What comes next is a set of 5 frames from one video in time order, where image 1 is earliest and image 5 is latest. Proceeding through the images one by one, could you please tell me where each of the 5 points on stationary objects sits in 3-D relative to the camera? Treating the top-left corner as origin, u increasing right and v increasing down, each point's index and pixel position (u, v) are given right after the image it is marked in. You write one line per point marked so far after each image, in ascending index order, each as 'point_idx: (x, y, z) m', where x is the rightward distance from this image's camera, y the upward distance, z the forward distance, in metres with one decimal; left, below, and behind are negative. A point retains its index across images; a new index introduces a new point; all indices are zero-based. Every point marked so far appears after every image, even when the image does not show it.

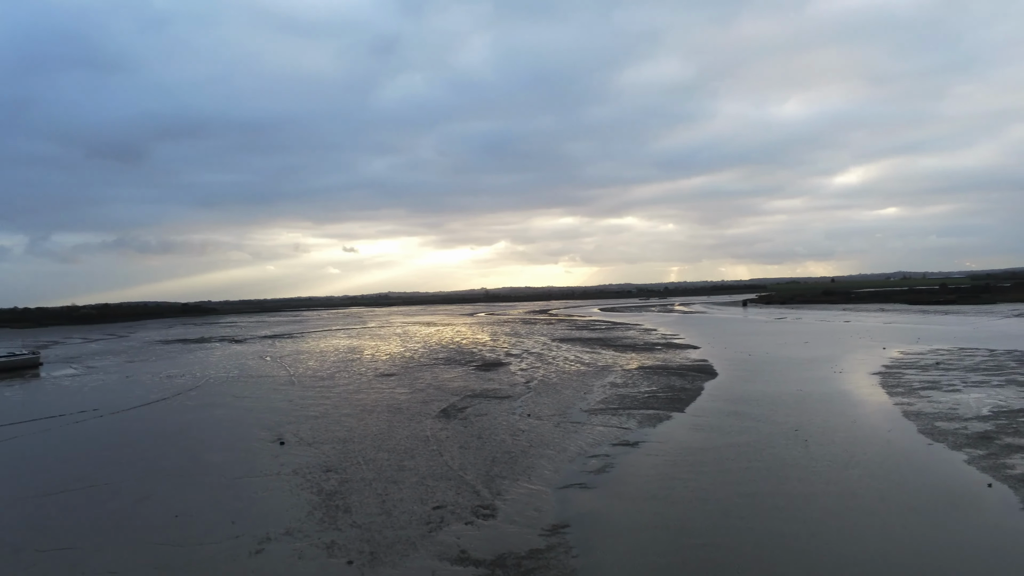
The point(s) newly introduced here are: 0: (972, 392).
0: (+9.9, -2.3, +12.6) m
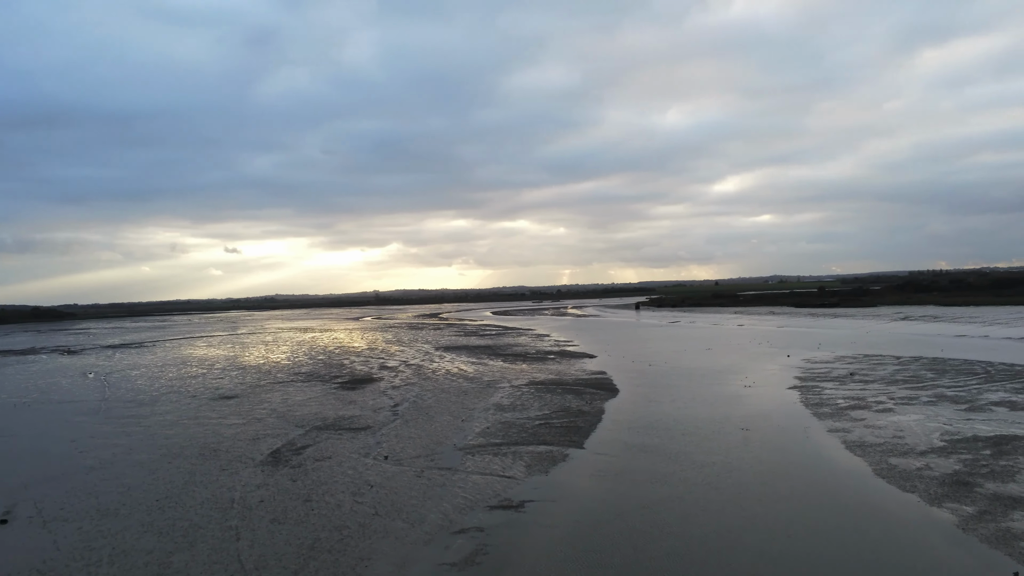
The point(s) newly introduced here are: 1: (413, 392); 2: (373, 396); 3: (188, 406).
0: (+7.3, -2.3, +10.8) m
1: (-2.9, -3.0, +17.1) m
2: (-4.0, -3.1, +16.9) m
3: (-10.0, -3.7, +18.0) m
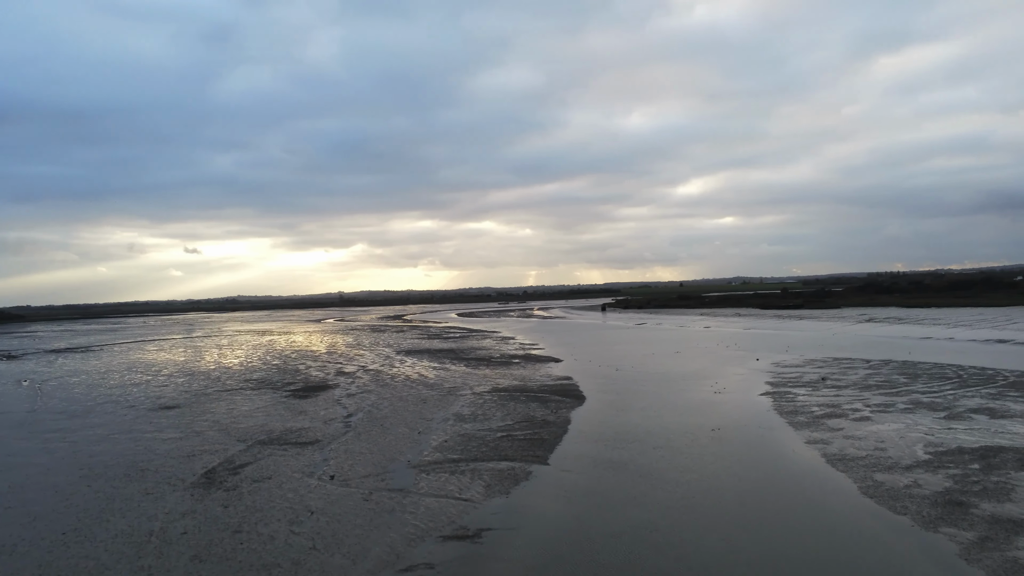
0: (+6.6, -2.4, +10.4) m
1: (-3.9, -3.1, +16.1) m
2: (-5.0, -3.1, +15.8) m
3: (-11.0, -3.7, +16.6) m
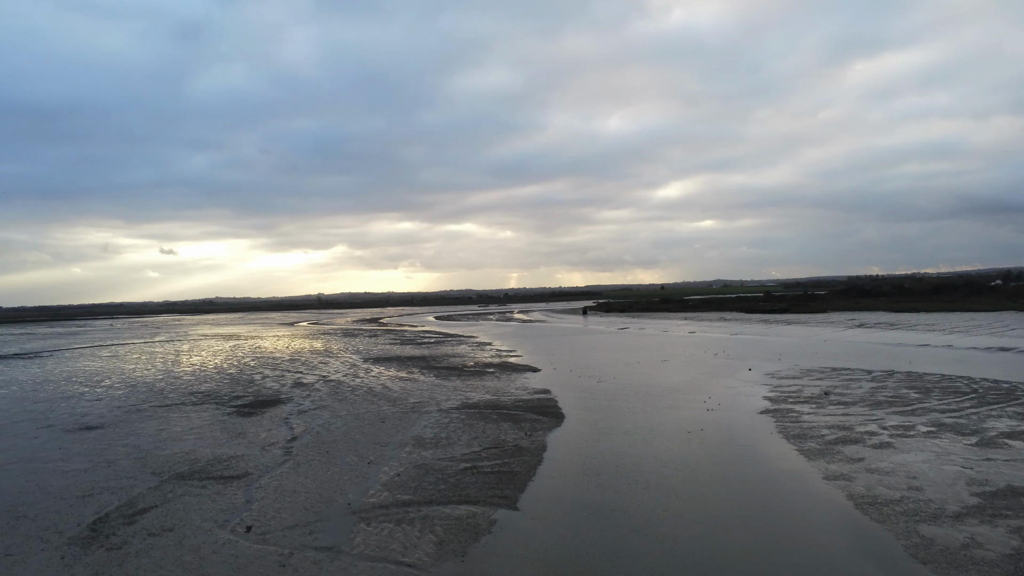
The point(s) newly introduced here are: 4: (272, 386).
0: (+6.1, -2.5, +8.9) m
1: (-4.6, -3.2, +14.3) m
2: (-5.7, -3.2, +13.9) m
3: (-11.8, -3.8, +14.5) m
4: (-8.2, -3.3, +20.2) m
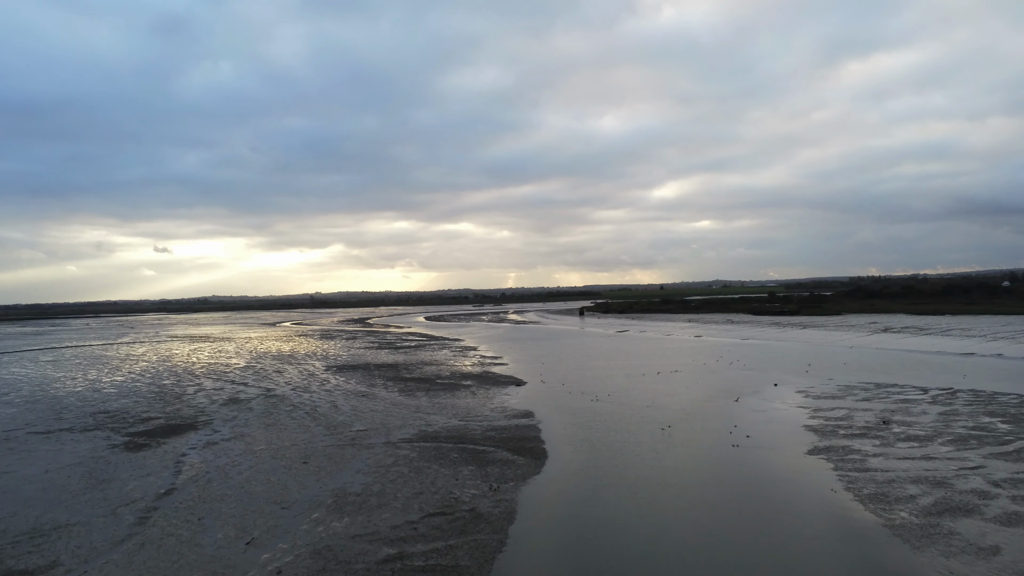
0: (+5.5, -2.4, +5.7) m
1: (-5.2, -3.1, +11.1) m
2: (-6.3, -3.1, +10.7) m
3: (-12.4, -3.7, +11.3) m
4: (-8.9, -3.3, +16.9) m
